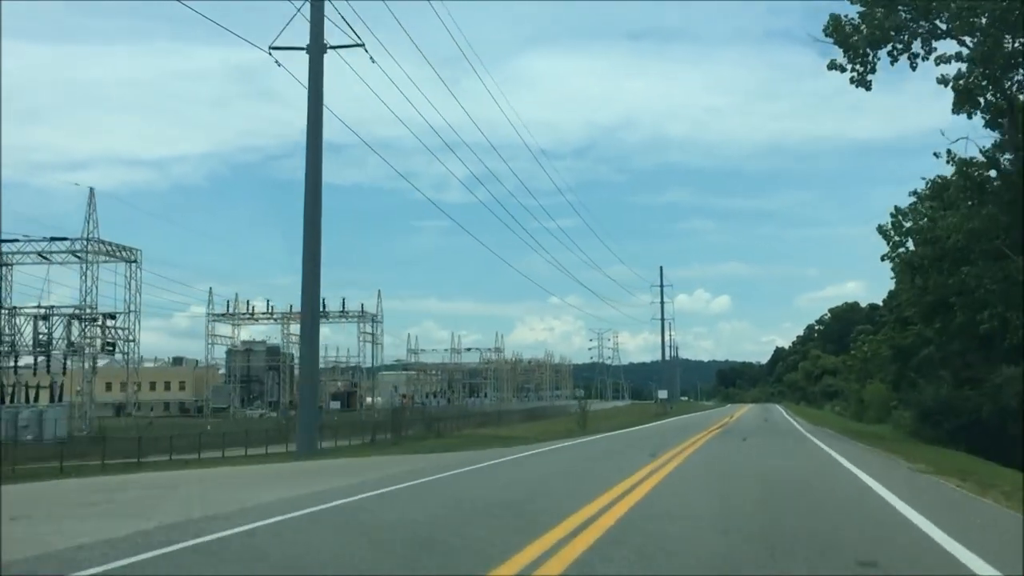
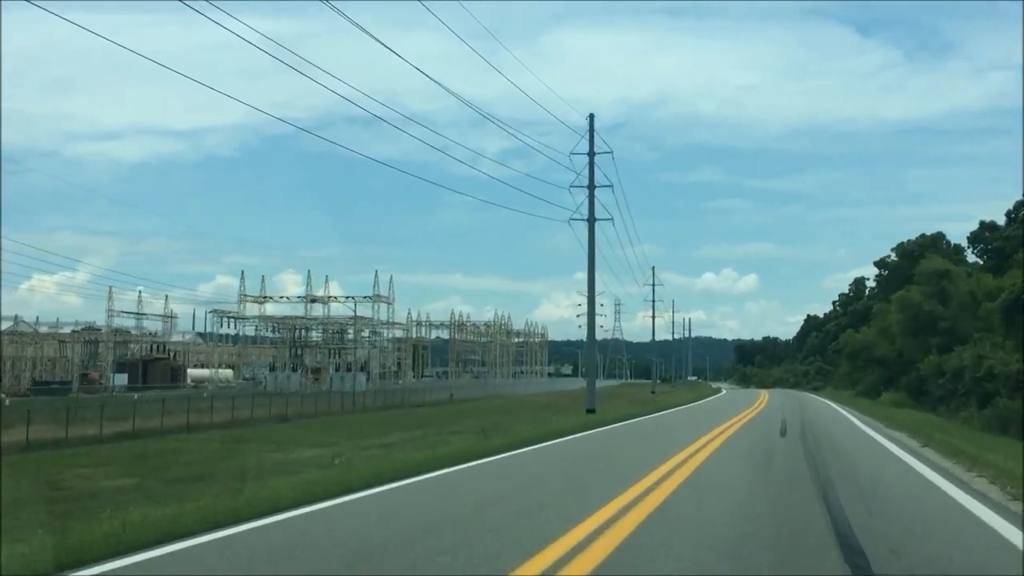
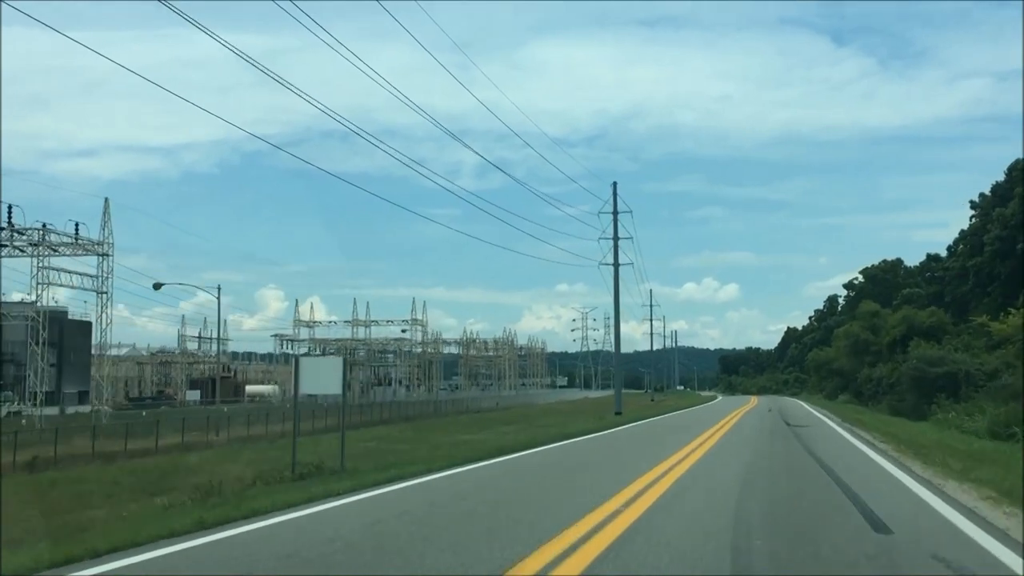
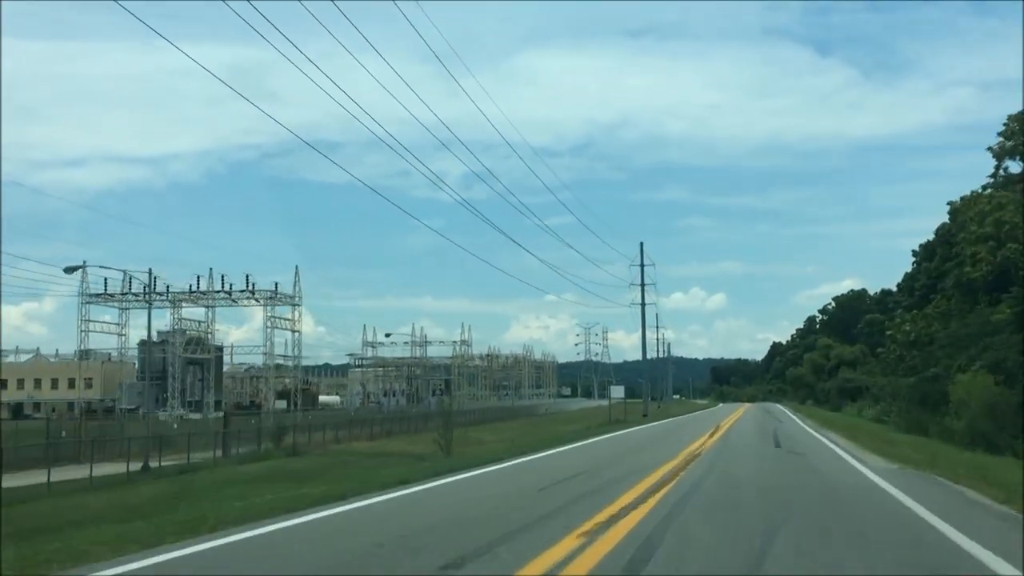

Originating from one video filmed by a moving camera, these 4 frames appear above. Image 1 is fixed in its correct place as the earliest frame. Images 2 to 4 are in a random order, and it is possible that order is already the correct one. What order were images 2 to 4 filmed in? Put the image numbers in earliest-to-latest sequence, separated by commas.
4, 3, 2
